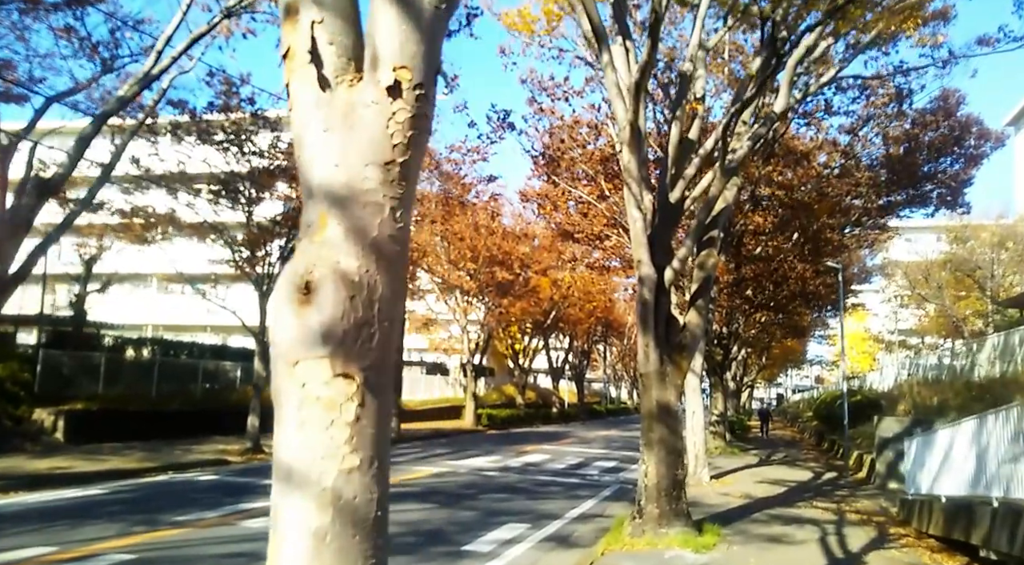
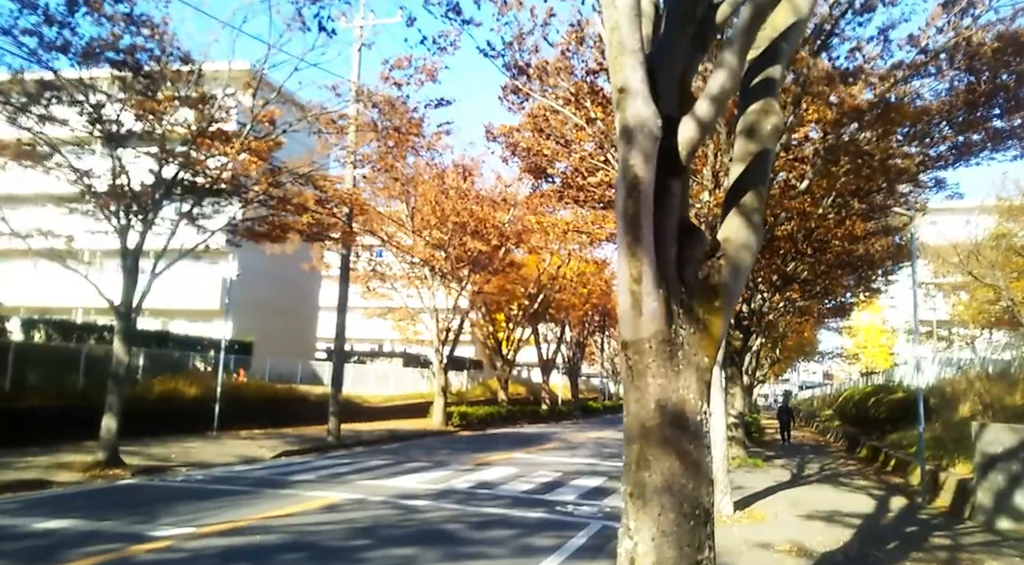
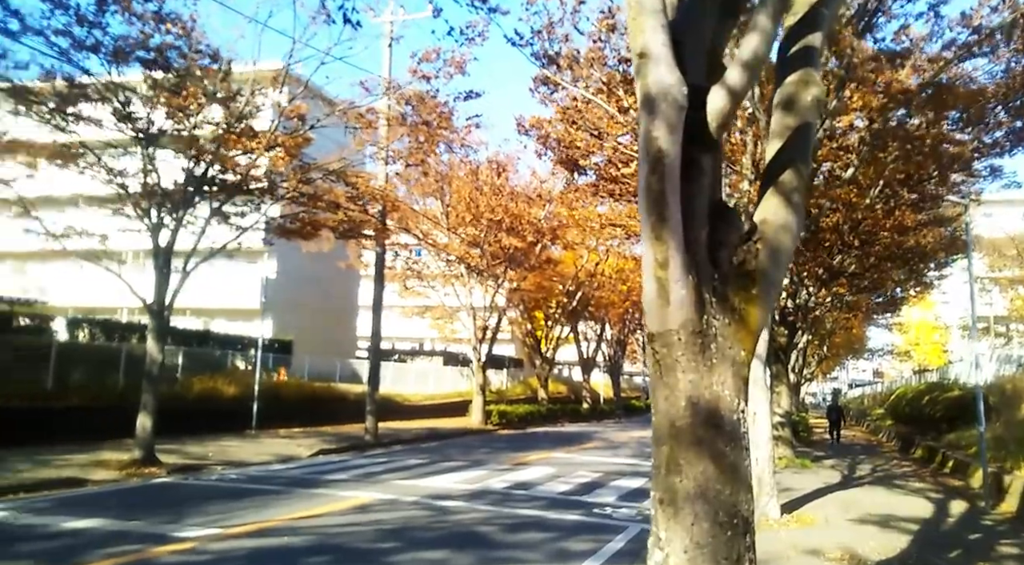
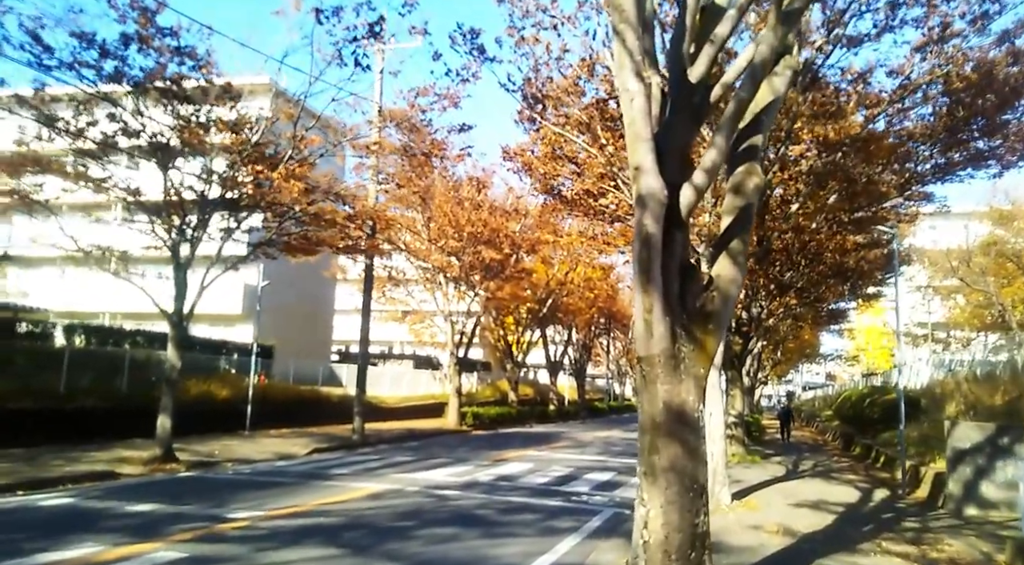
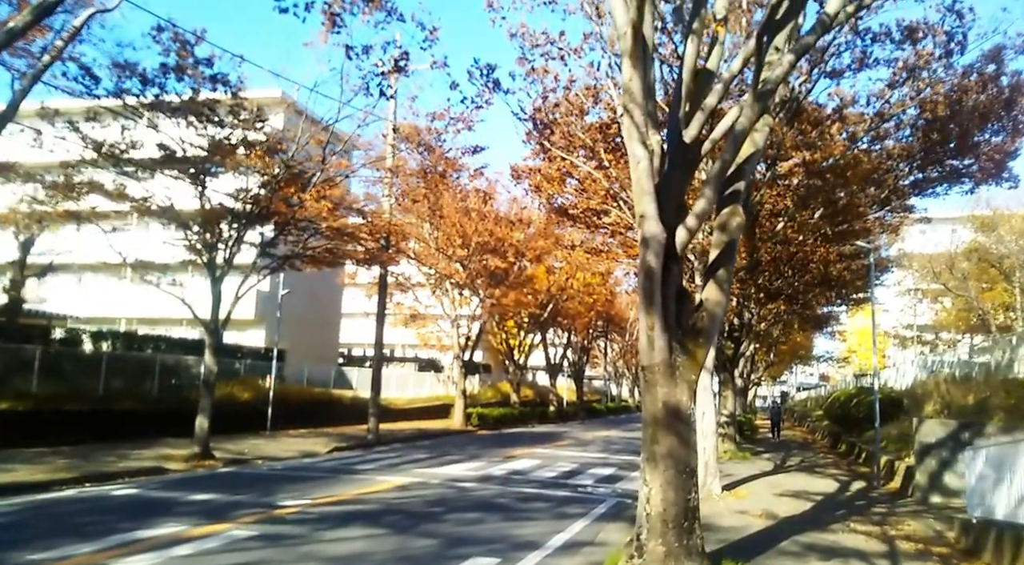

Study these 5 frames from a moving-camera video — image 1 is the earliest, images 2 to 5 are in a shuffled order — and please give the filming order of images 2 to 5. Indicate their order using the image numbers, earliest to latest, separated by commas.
5, 4, 2, 3
